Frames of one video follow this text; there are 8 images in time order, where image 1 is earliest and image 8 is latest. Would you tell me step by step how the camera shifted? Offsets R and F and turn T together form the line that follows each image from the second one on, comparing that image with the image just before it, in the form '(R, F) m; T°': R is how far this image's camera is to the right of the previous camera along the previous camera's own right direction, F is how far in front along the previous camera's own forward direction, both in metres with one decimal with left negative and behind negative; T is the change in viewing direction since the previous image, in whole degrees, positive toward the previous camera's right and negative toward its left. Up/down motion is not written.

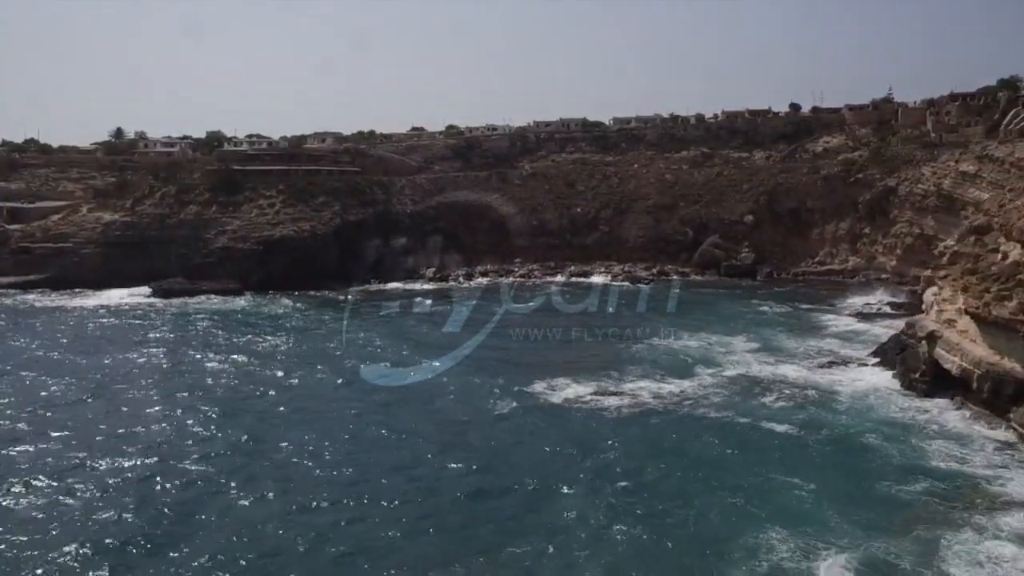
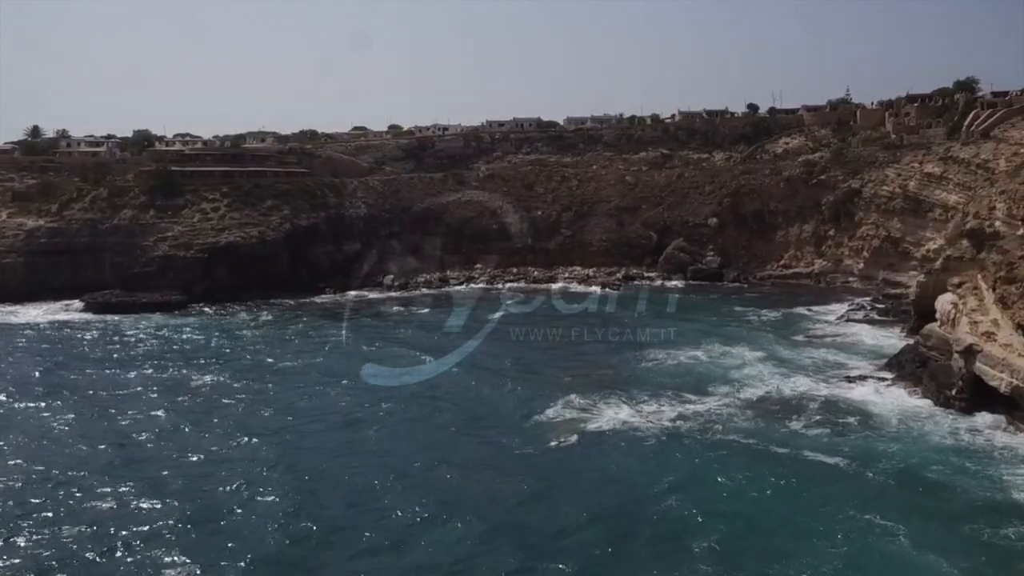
(-2.0, +2.7) m; +5°
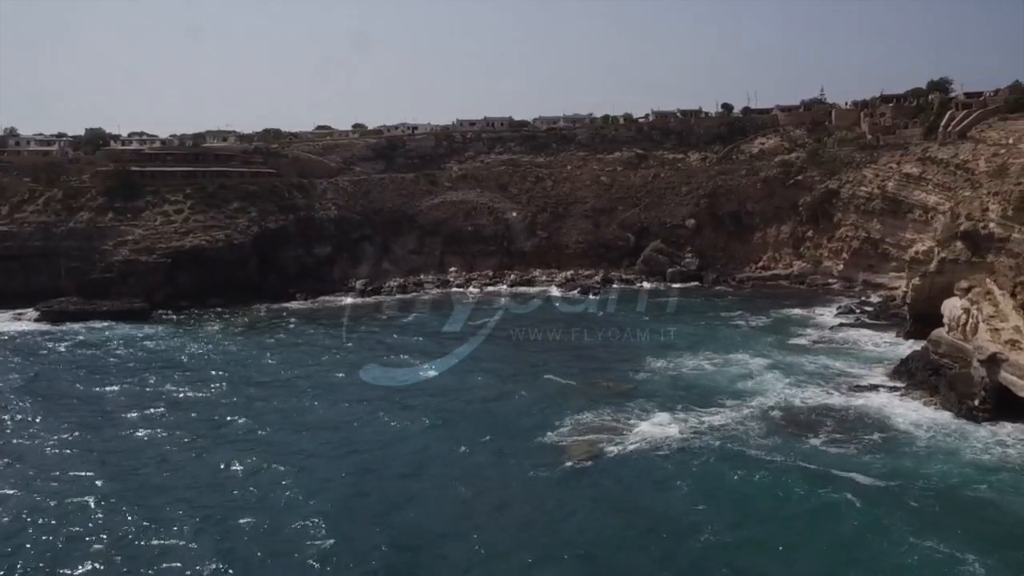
(-1.2, +1.5) m; +3°
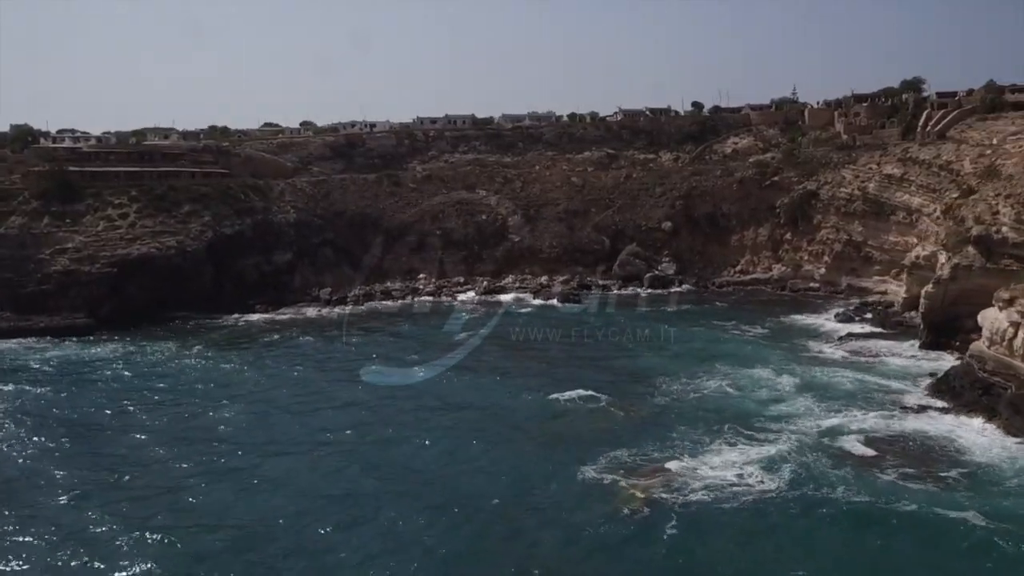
(-2.0, +3.0) m; +4°
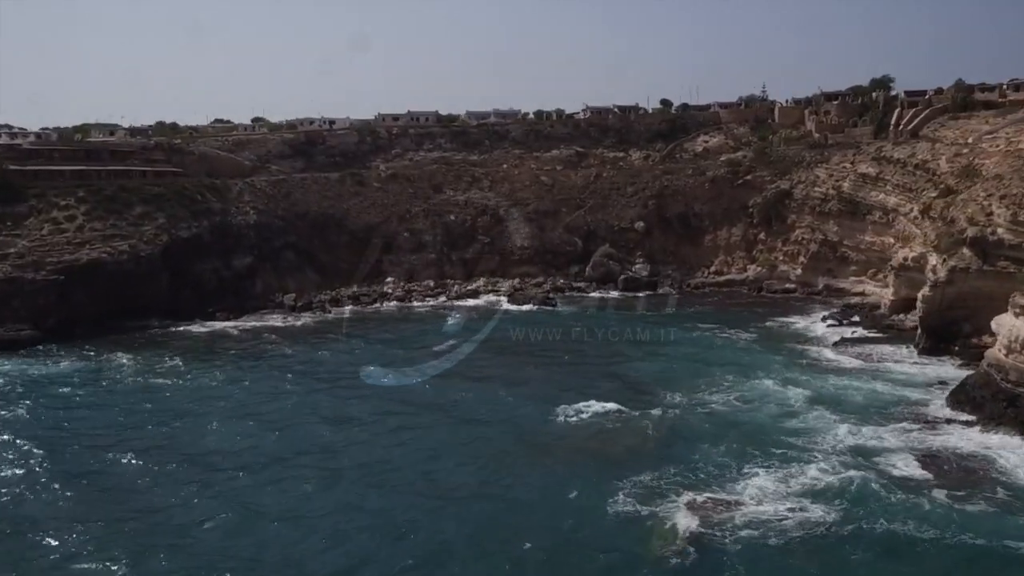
(-1.4, +1.9) m; +3°
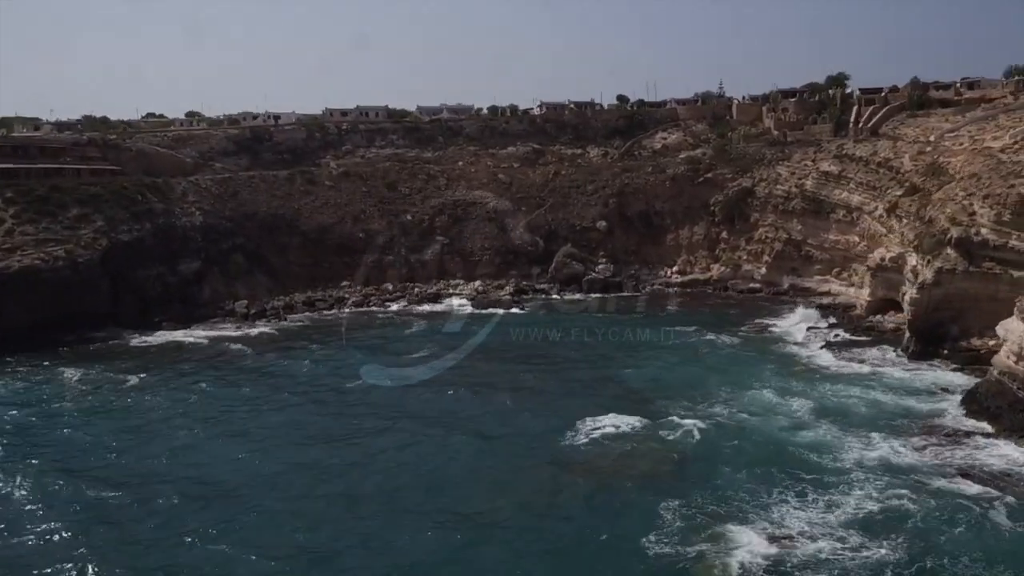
(-1.6, +1.9) m; +4°
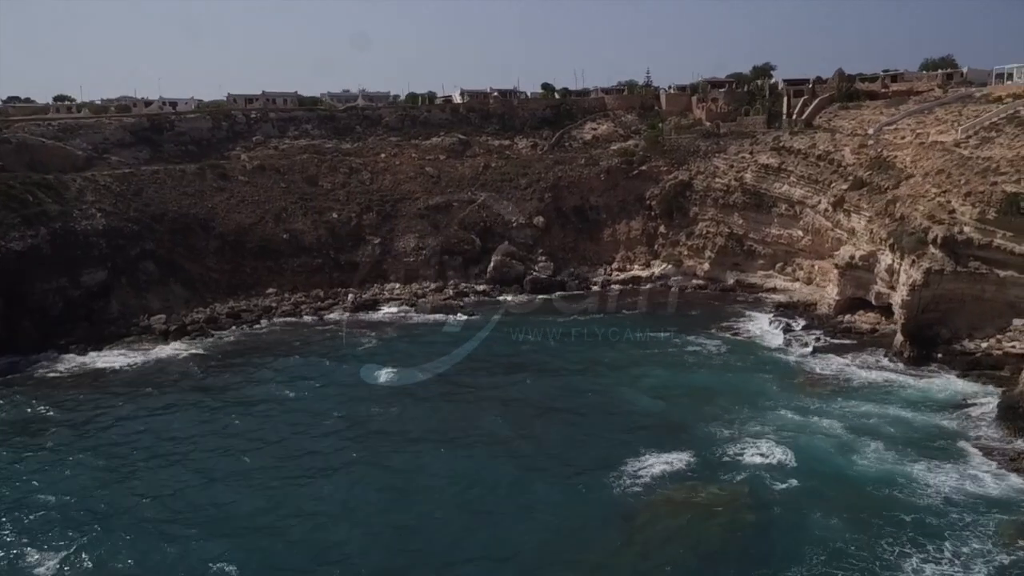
(-3.5, +3.4) m; +8°
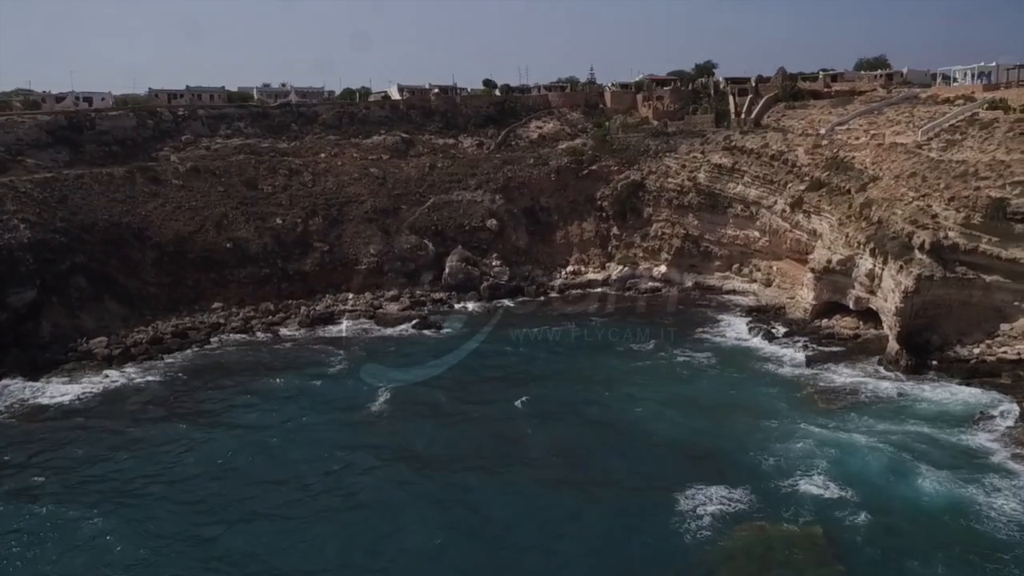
(-3.0, +2.1) m; +7°
